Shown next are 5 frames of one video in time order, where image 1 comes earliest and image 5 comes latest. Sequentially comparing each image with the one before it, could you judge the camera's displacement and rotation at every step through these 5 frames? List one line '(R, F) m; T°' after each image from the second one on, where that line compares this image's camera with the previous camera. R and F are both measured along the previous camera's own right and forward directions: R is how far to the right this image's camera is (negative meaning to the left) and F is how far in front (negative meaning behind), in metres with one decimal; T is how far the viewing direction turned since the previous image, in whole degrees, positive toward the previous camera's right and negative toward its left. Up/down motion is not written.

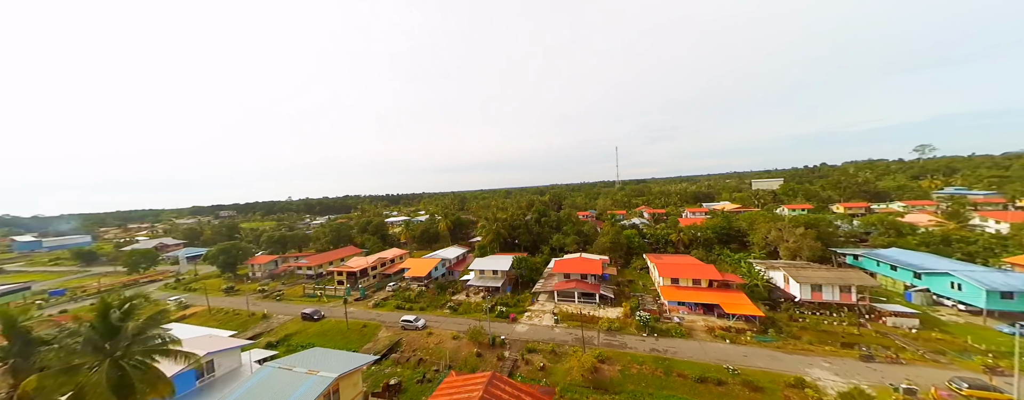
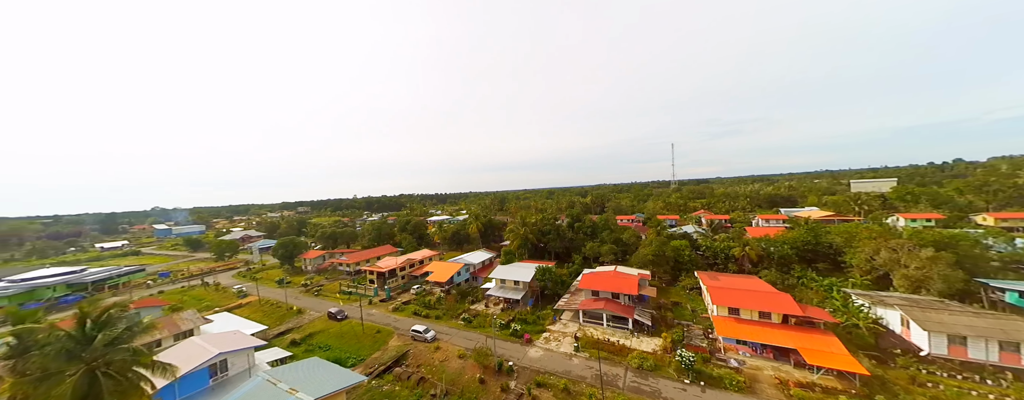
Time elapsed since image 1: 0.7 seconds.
(+2.0, +2.3) m; -10°
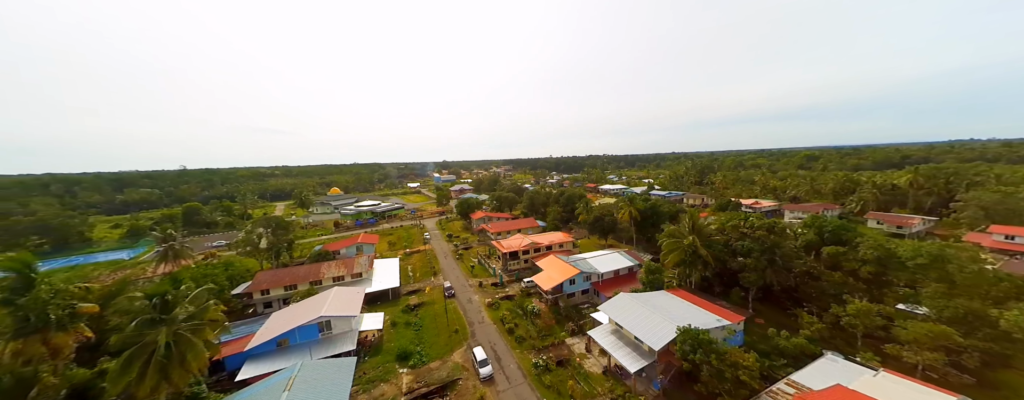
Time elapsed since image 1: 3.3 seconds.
(+3.5, +10.0) m; -40°
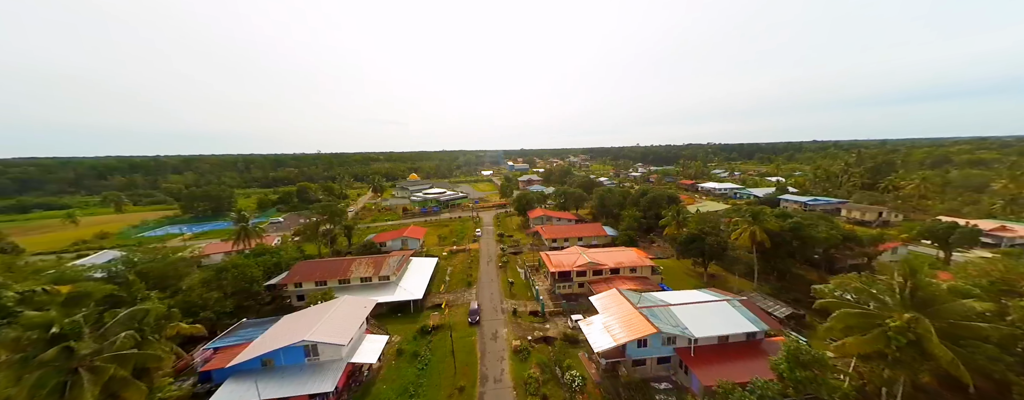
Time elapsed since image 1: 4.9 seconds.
(+1.9, +7.0) m; -16°
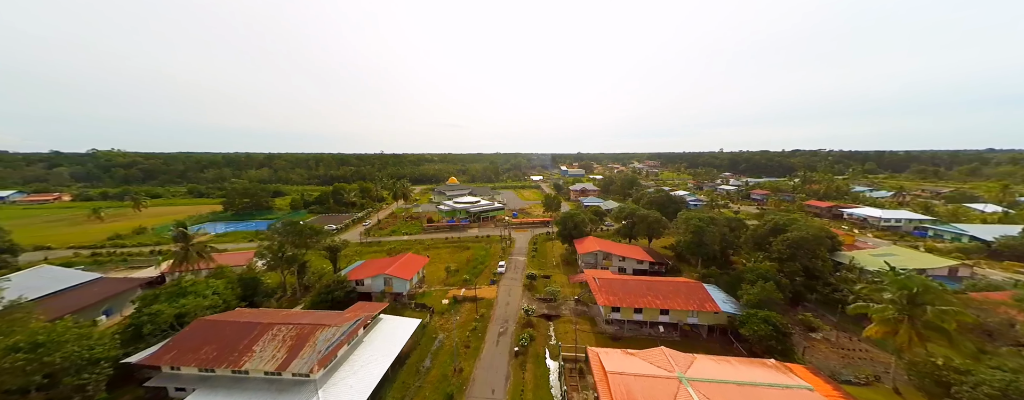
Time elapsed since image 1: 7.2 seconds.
(+1.3, +12.5) m; -12°
